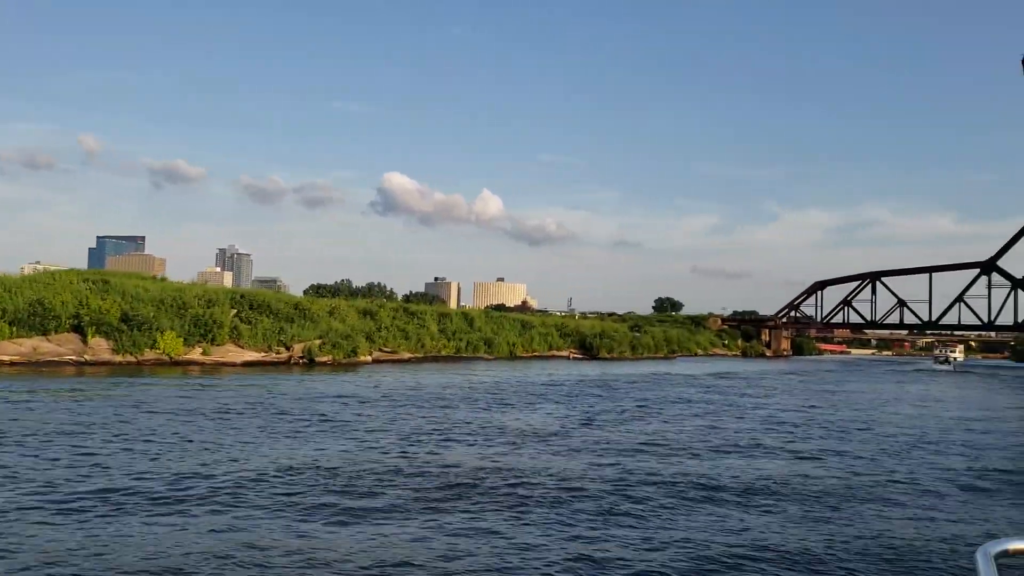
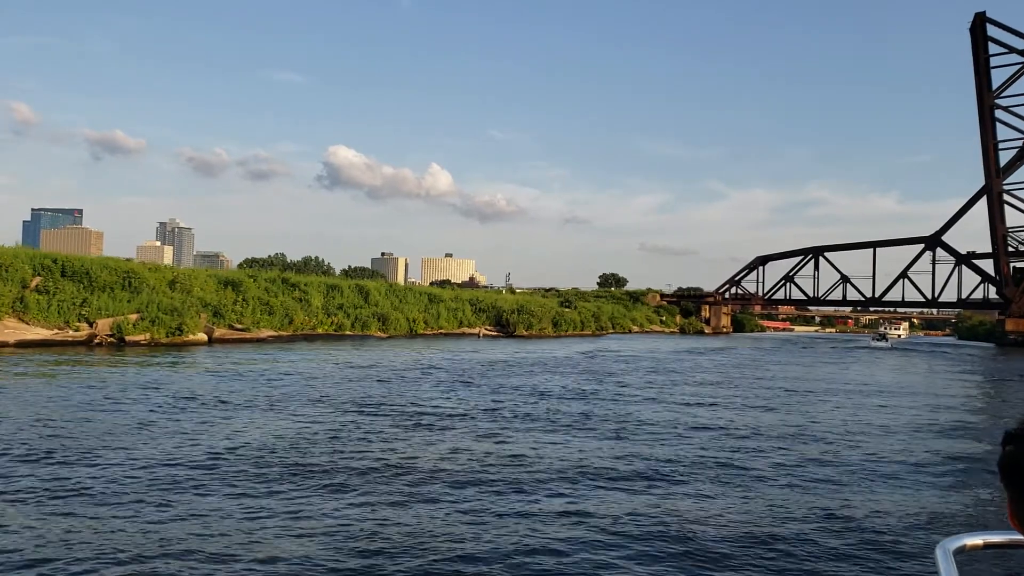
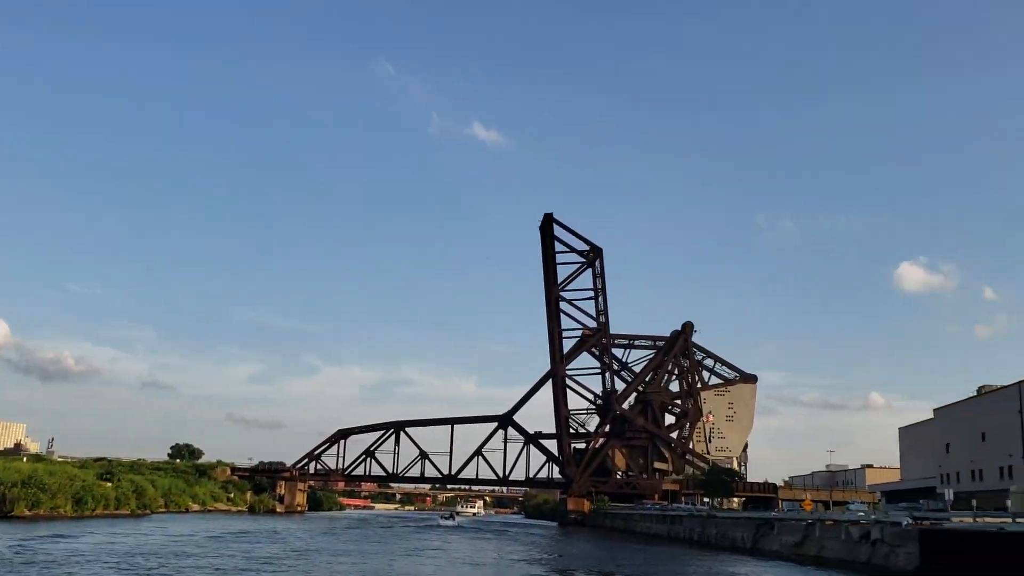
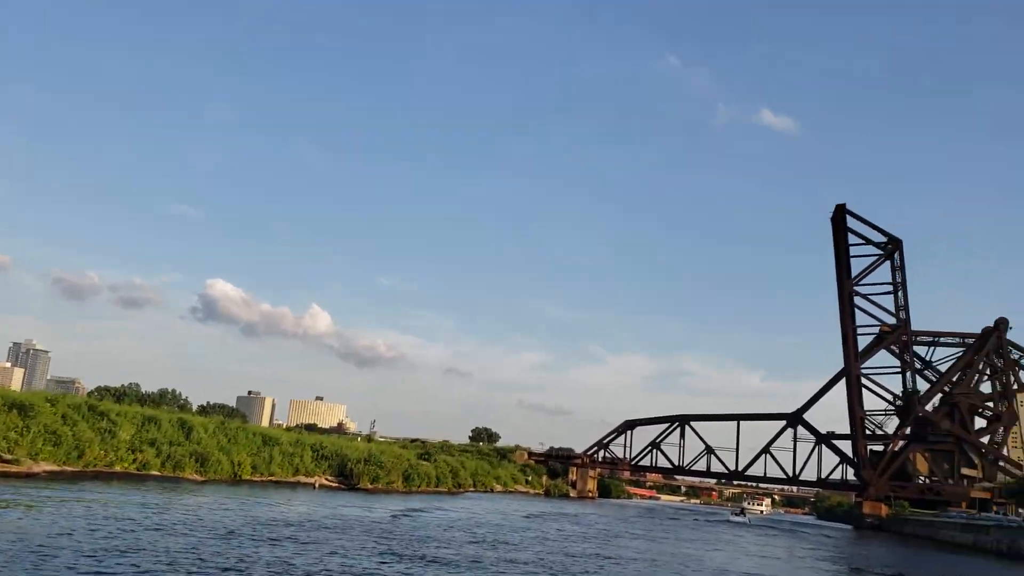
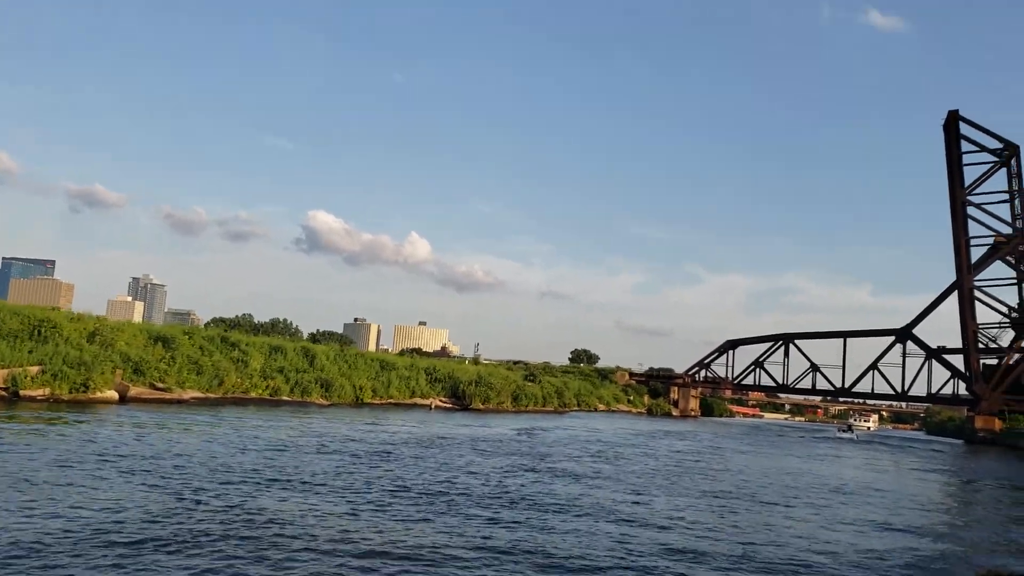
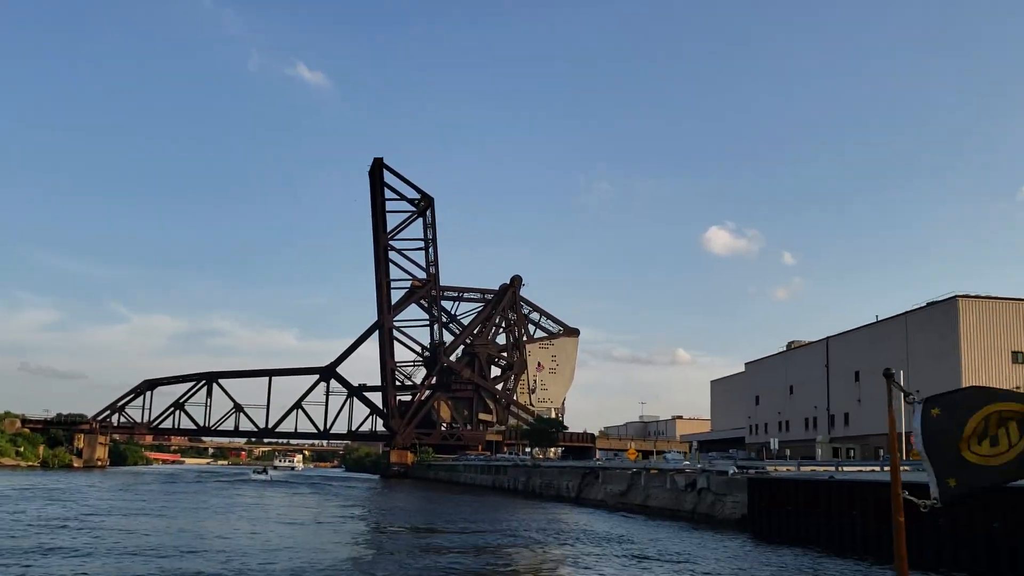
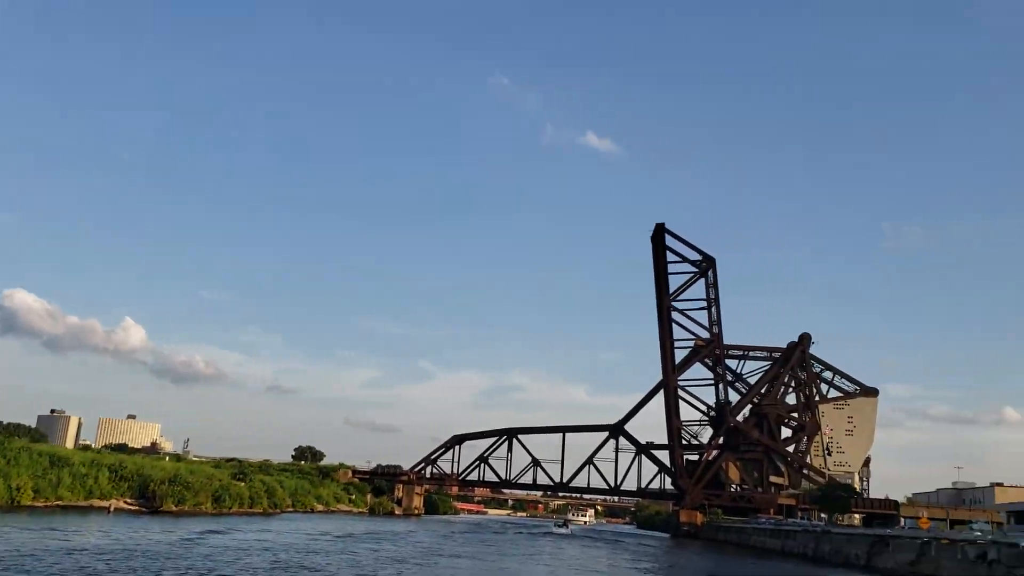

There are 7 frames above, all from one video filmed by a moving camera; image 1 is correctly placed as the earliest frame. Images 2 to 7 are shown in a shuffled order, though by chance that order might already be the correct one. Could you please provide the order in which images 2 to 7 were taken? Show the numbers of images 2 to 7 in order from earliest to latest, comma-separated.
2, 5, 4, 7, 3, 6
